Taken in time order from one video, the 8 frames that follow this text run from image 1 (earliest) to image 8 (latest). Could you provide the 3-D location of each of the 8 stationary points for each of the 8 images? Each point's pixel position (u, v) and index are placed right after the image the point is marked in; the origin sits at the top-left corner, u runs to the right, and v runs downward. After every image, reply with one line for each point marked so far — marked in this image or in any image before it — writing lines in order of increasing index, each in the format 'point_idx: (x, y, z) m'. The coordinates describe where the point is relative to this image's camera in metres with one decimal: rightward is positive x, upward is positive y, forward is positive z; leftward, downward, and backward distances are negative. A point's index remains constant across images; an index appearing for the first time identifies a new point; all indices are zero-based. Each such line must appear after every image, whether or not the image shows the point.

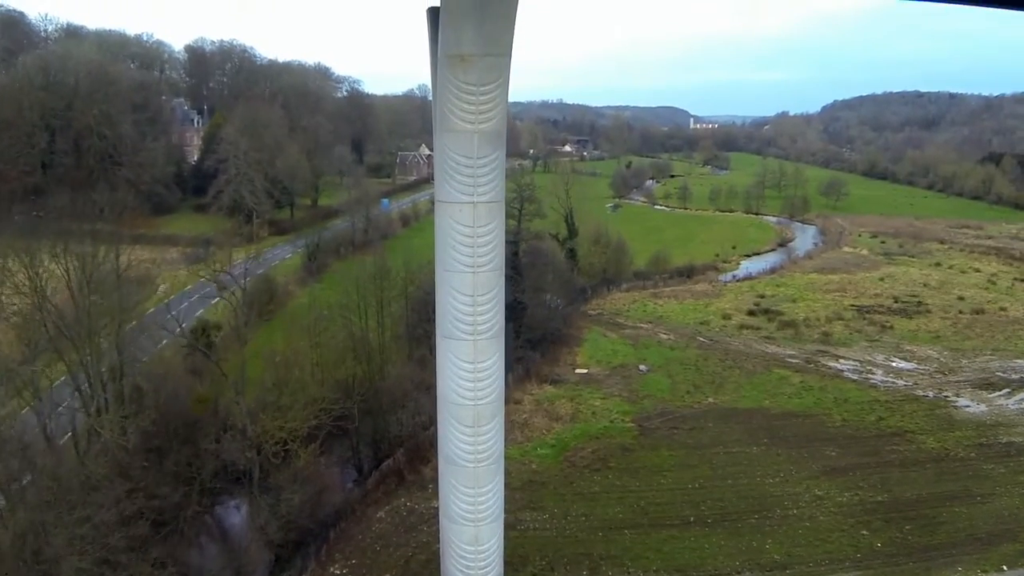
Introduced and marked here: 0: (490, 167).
0: (-0.3, +1.6, +10.1) m
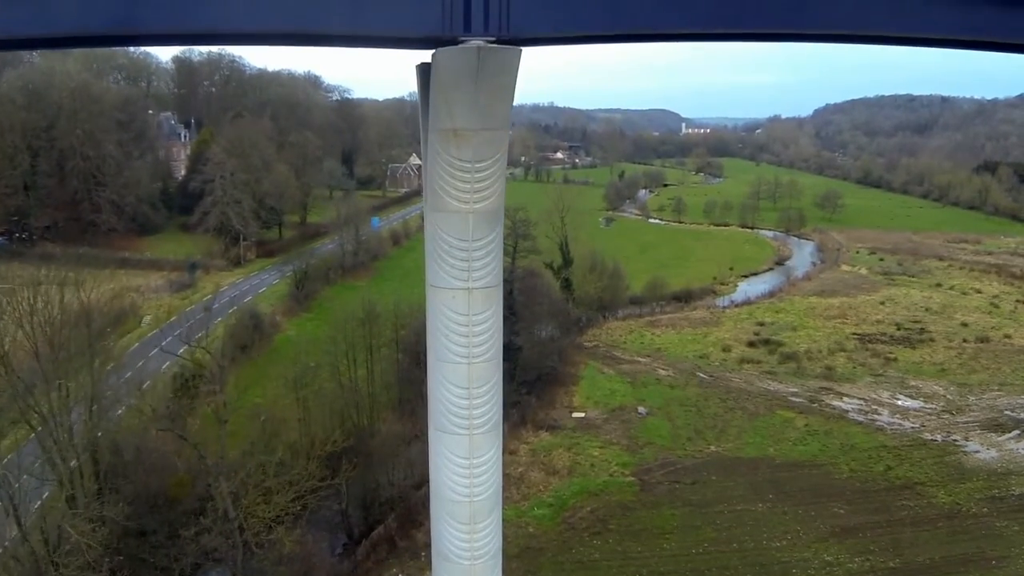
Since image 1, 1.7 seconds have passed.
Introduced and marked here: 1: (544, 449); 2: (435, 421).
0: (-0.3, +0.5, +9.4) m
1: (+0.8, -4.0, +19.0) m
2: (-1.0, -1.7, +9.9) m
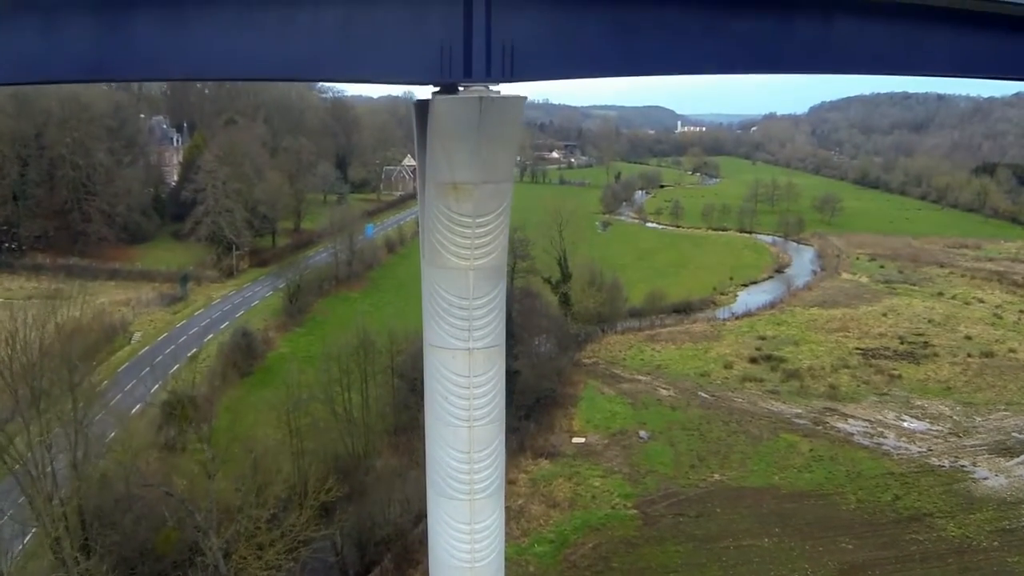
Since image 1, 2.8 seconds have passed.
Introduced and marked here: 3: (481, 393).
0: (-0.3, -0.2, +8.8) m
1: (+0.8, -4.6, +18.5) m
2: (-1.0, -2.4, +9.4) m
3: (-0.4, -1.2, +9.0) m
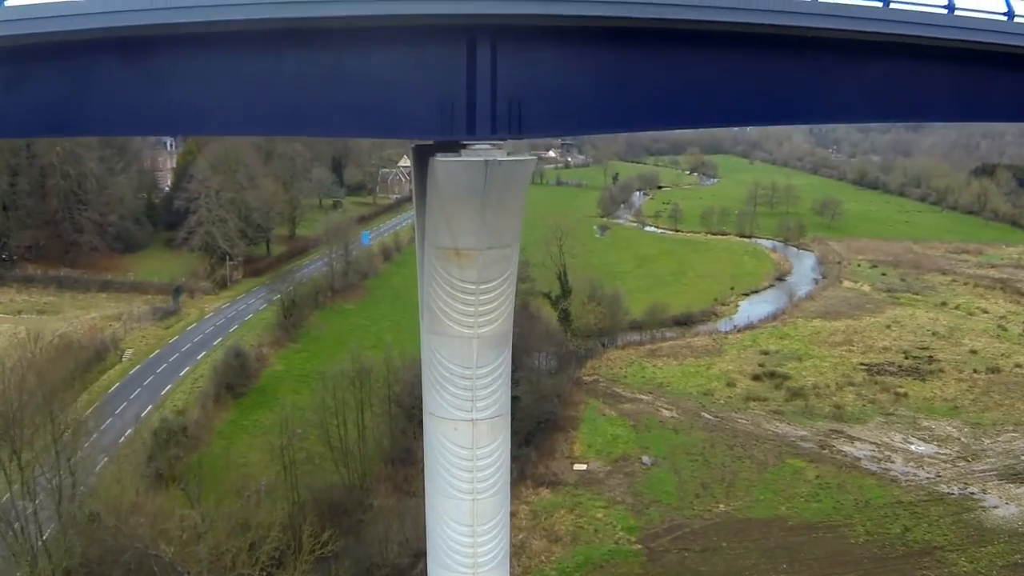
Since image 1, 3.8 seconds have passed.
0: (-0.2, -1.0, +8.3) m
1: (+0.8, -5.2, +18.1) m
2: (-0.9, -3.1, +8.9) m
3: (-0.3, -1.9, +8.5) m
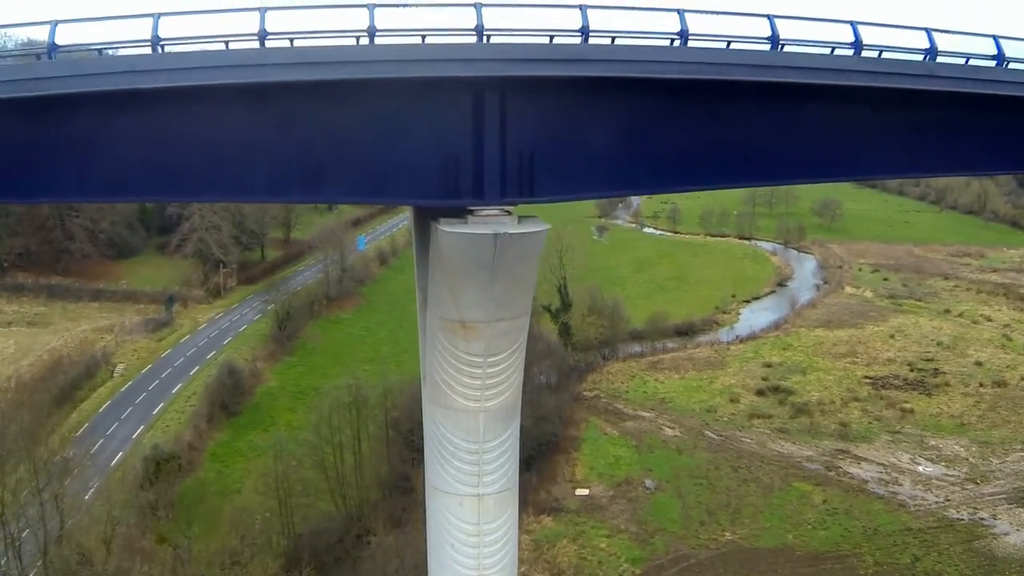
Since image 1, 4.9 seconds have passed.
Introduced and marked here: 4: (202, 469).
0: (-0.1, -1.6, +7.9) m
1: (+0.8, -5.8, +17.6) m
2: (-0.8, -3.8, +8.5) m
3: (-0.2, -2.6, +8.0) m
4: (-8.0, -4.7, +19.9) m
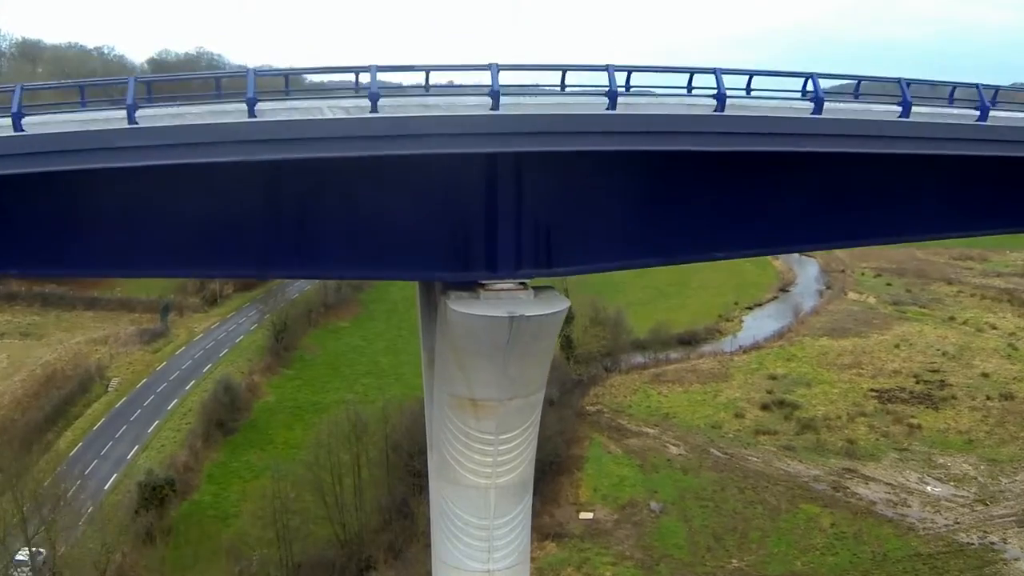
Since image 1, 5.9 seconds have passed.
0: (0.0, -2.3, +7.5) m
1: (+0.9, -6.3, +17.3) m
2: (-0.7, -4.4, +8.1) m
3: (-0.1, -3.3, +7.6) m
4: (-7.9, -5.2, +19.5) m
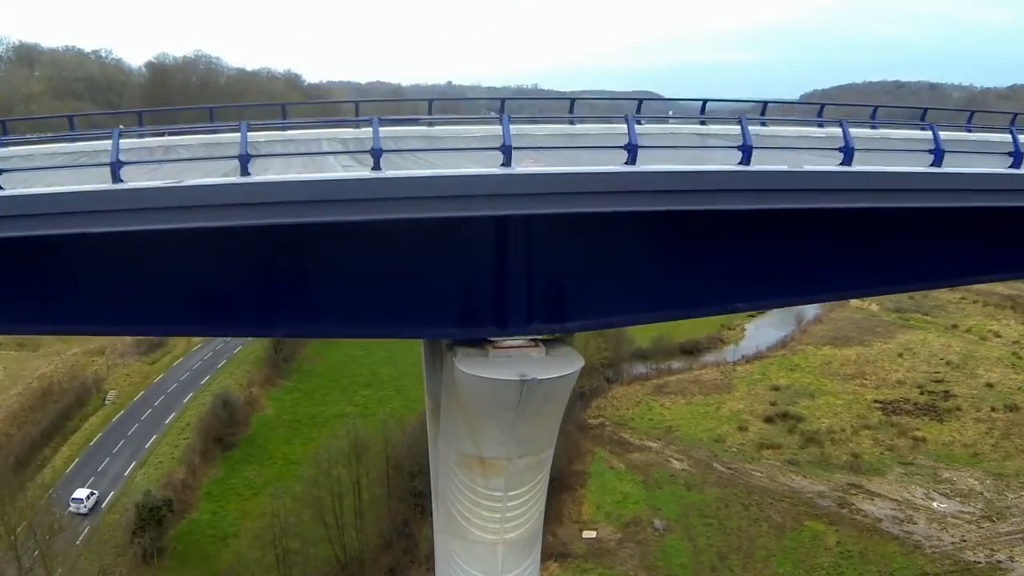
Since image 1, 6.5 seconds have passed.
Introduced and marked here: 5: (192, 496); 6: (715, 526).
0: (0.0, -2.7, +7.2) m
1: (+0.9, -6.7, +17.1) m
2: (-0.6, -4.8, +7.9) m
3: (-0.1, -3.7, +7.4) m
4: (-7.9, -5.6, +19.2) m
5: (-8.2, -5.3, +19.8) m
6: (+5.1, -6.0, +19.4) m
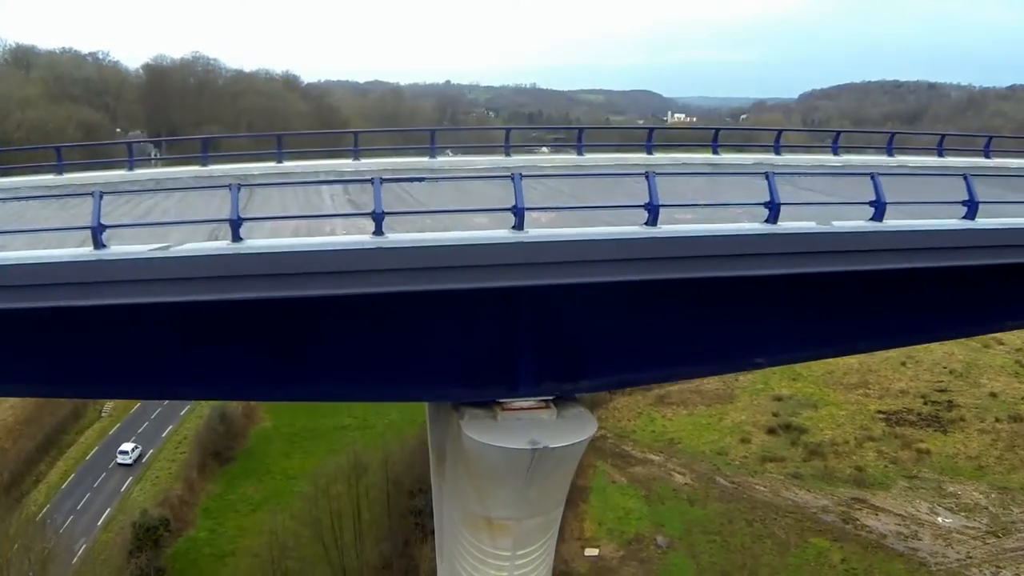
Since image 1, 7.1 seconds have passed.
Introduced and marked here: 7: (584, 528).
0: (+0.1, -3.1, +7.0) m
1: (+1.0, -7.1, +16.9) m
2: (-0.6, -5.3, +7.7) m
3: (0.0, -4.1, +7.2) m
4: (-7.9, -5.9, +19.0) m
5: (-8.2, -5.7, +19.5) m
6: (+5.2, -6.4, +19.2) m
7: (+1.9, -6.1, +19.8) m
